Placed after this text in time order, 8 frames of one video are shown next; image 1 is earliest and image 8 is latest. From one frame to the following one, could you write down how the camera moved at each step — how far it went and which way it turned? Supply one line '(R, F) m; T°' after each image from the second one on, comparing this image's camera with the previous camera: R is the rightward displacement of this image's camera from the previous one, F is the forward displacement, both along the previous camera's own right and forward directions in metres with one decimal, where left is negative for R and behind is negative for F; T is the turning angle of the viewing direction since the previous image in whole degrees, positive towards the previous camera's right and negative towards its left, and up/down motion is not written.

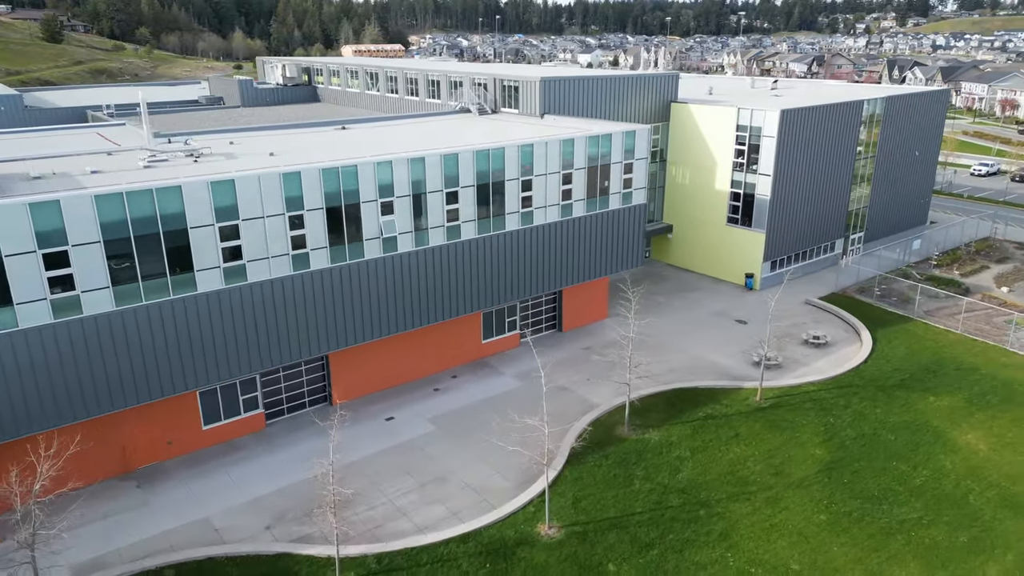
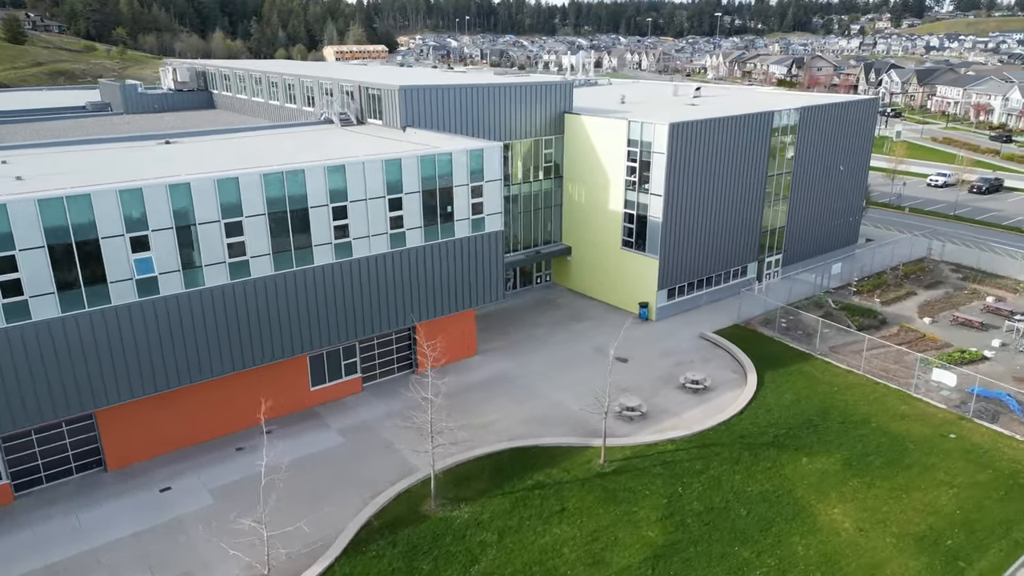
(+5.3, +3.2) m; 0°
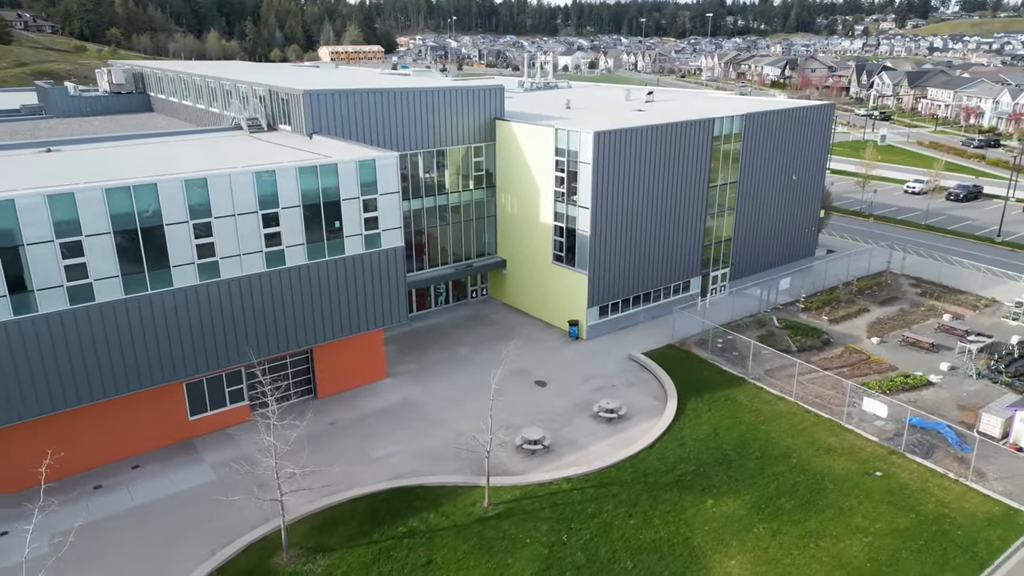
(+3.2, +1.8) m; 0°
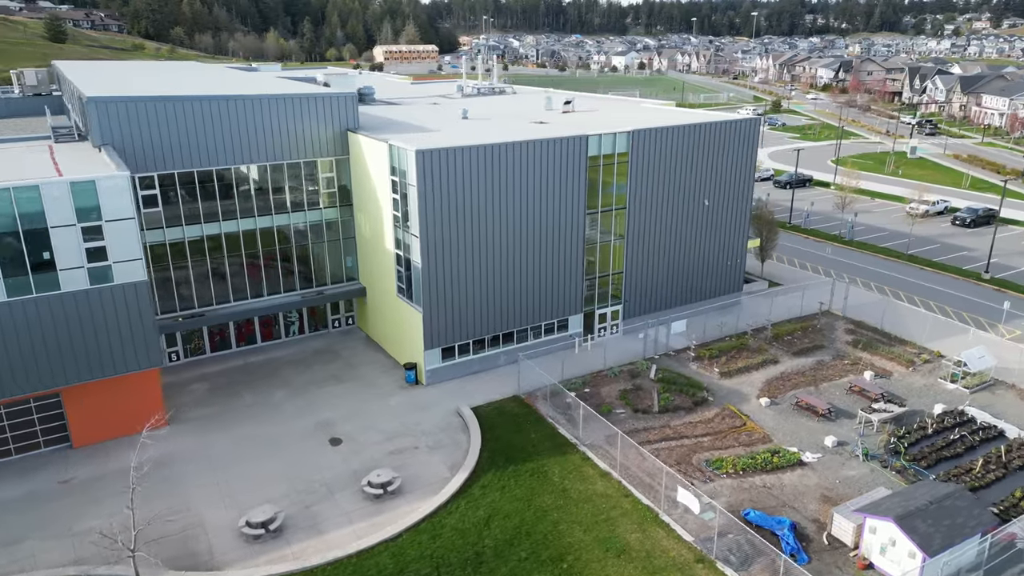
(+8.2, +4.0) m; -5°
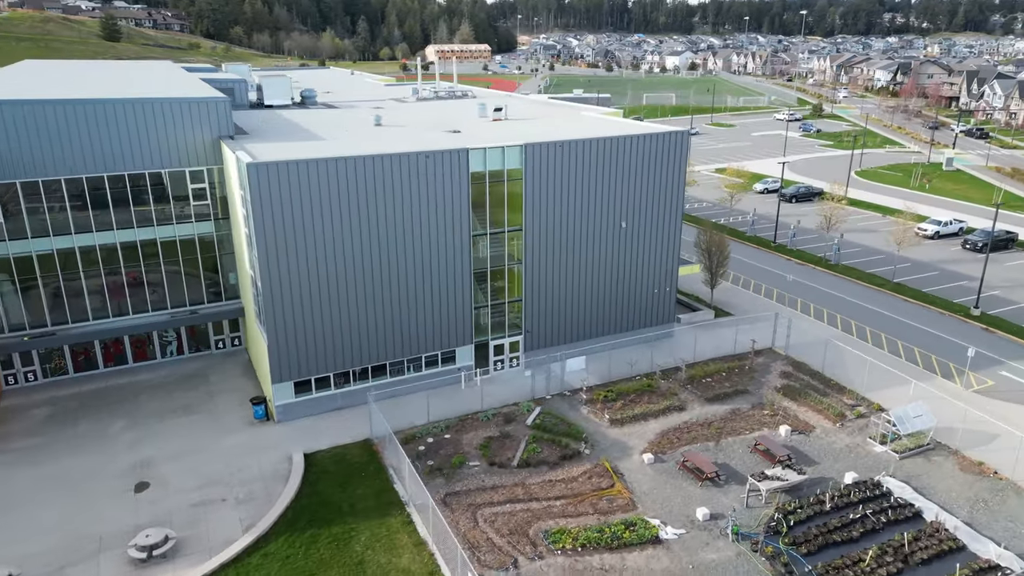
(+6.2, +3.0) m; -5°
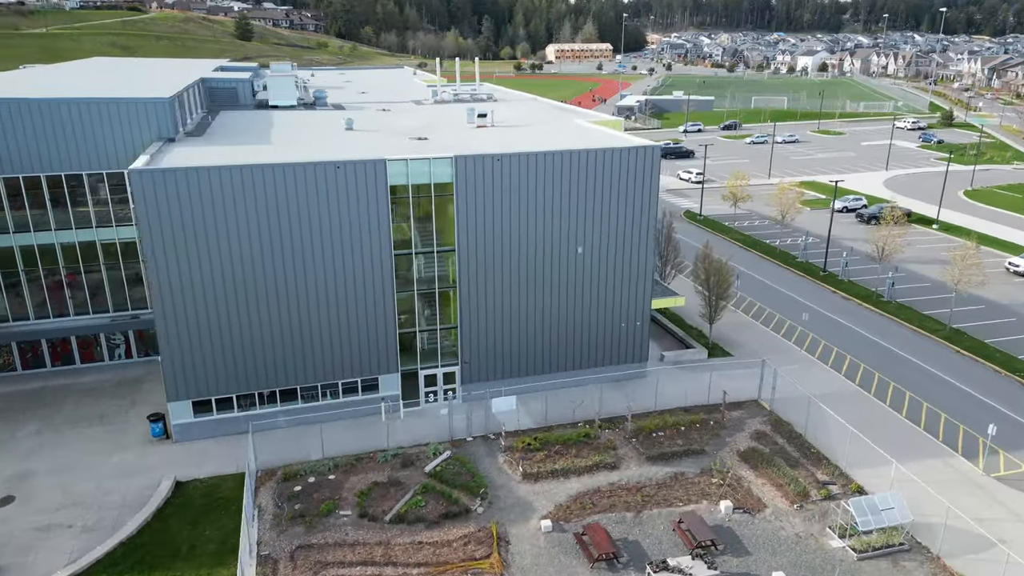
(+5.9, +3.1) m; -9°
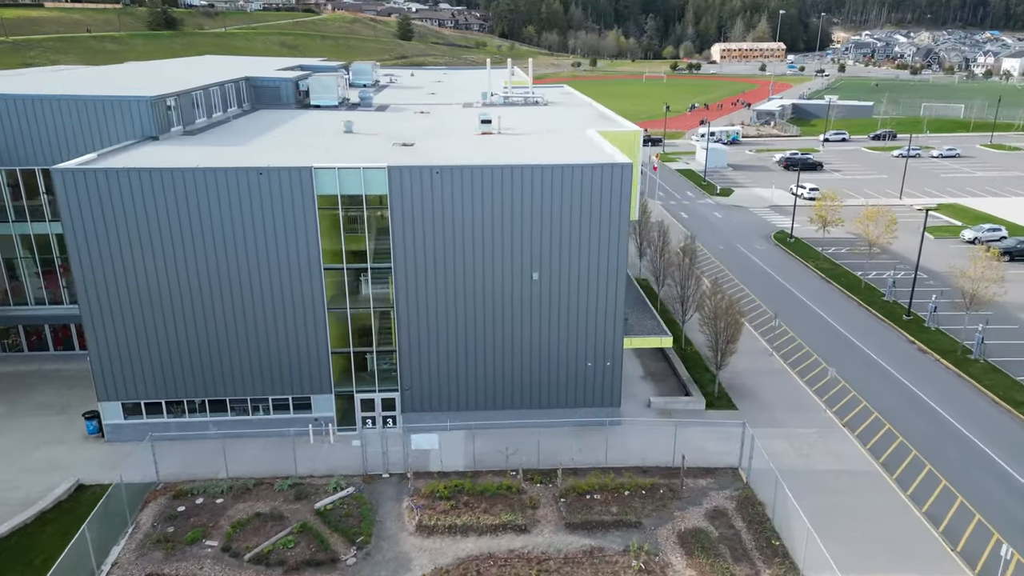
(+6.1, +3.0) m; -12°
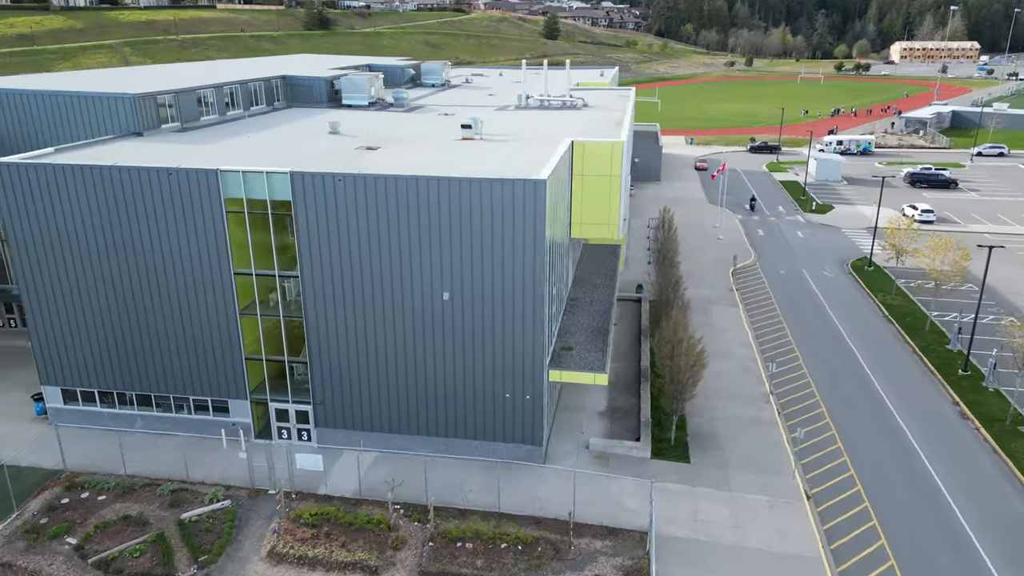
(+6.4, +2.4) m; -12°
